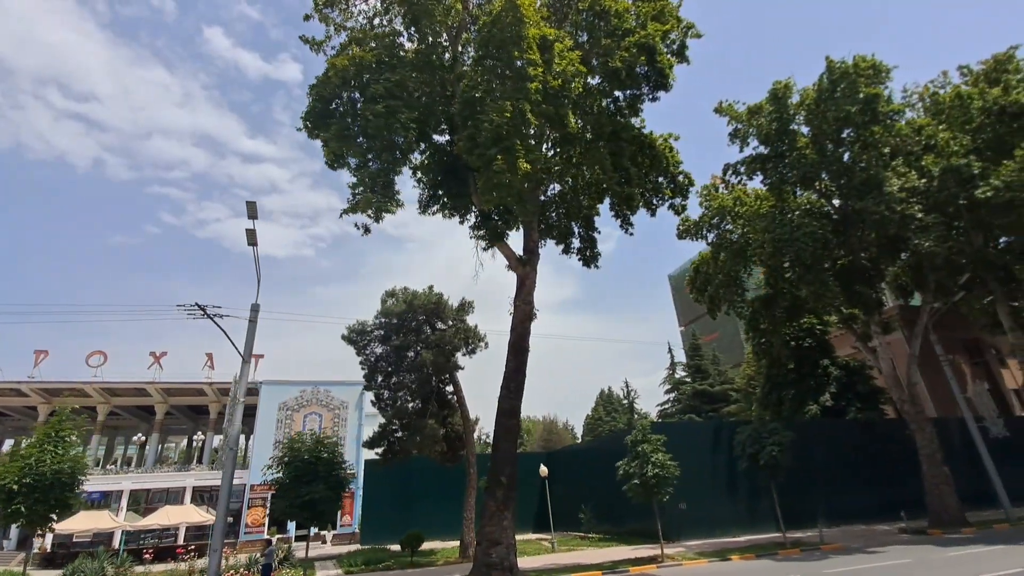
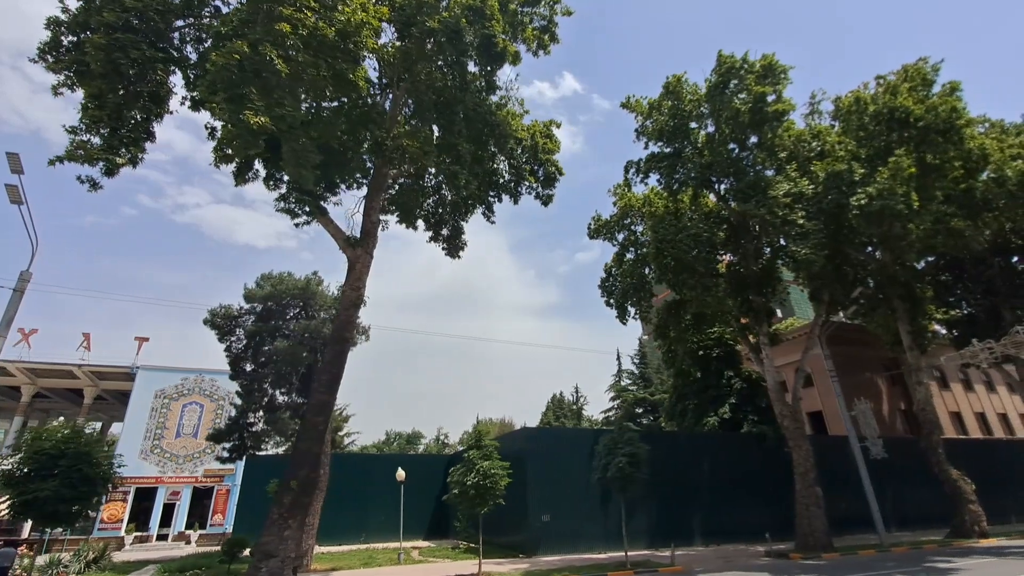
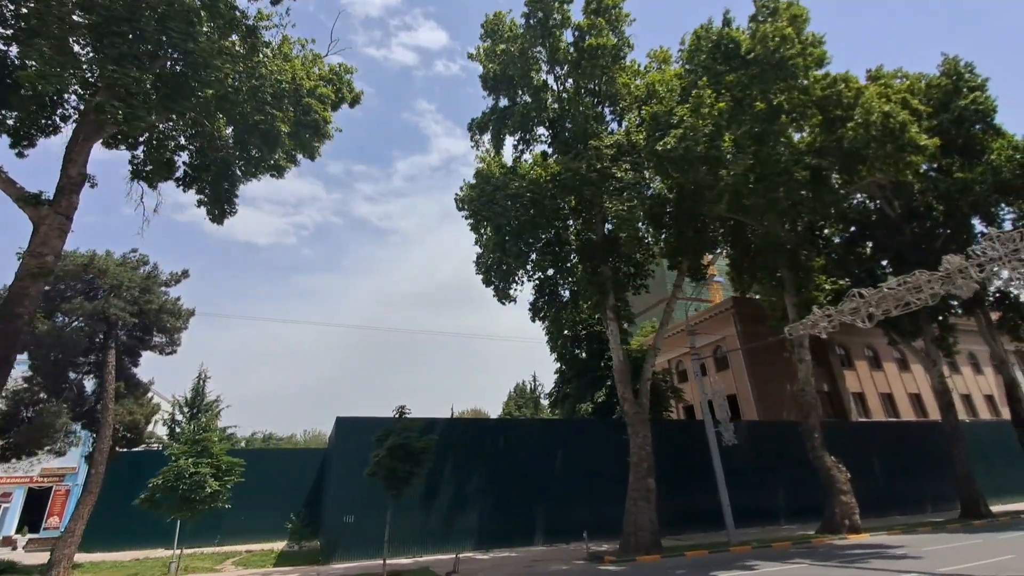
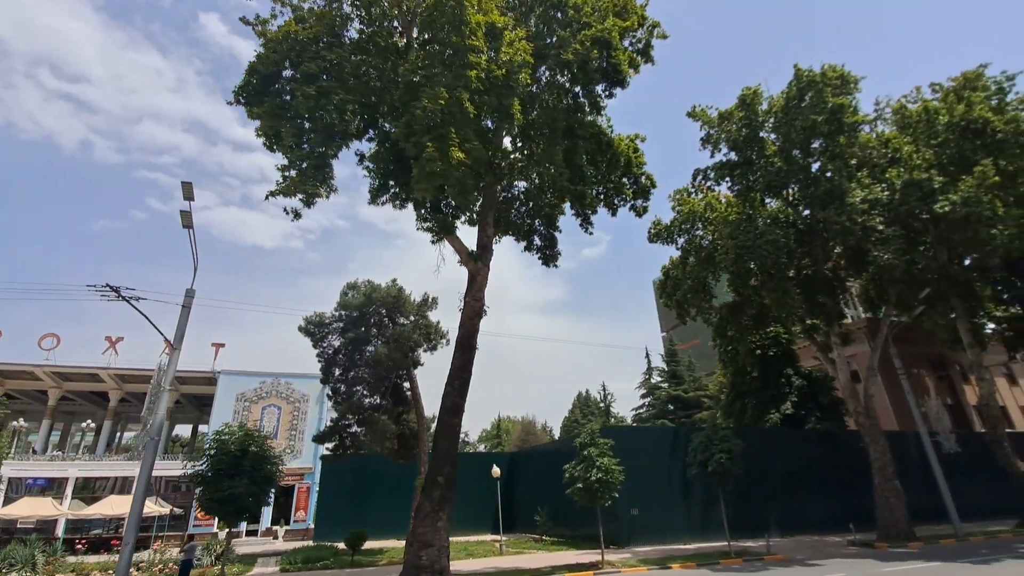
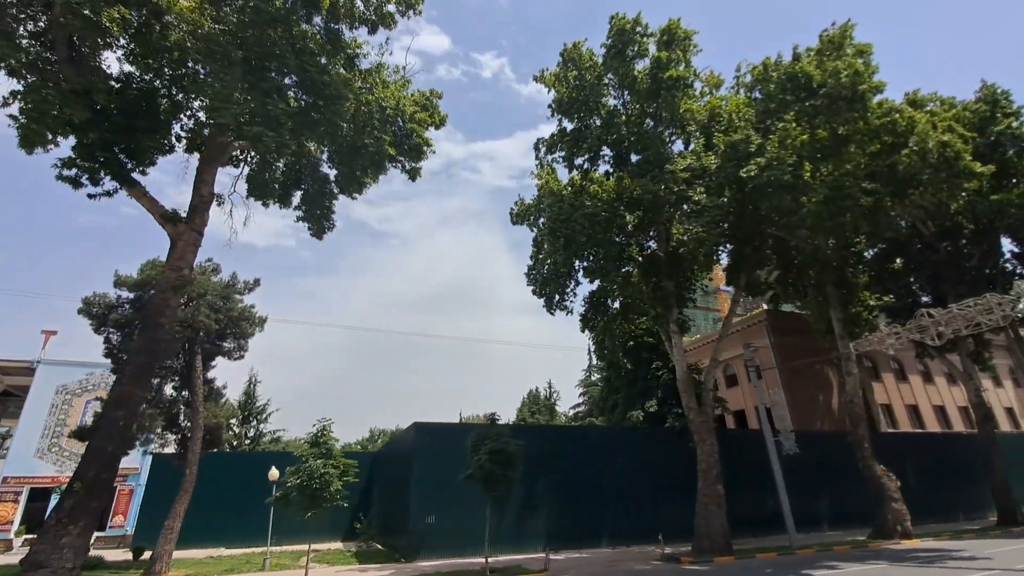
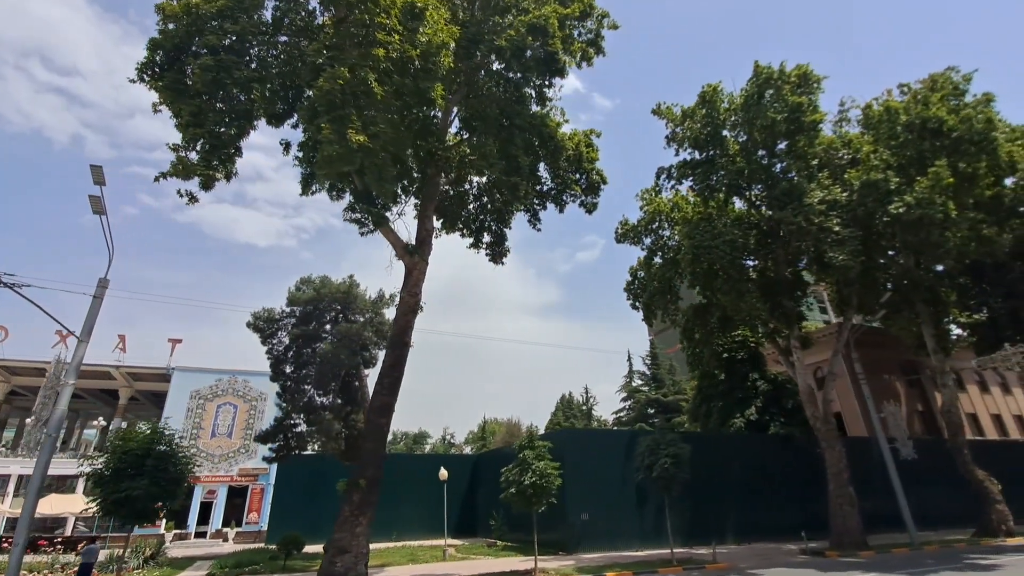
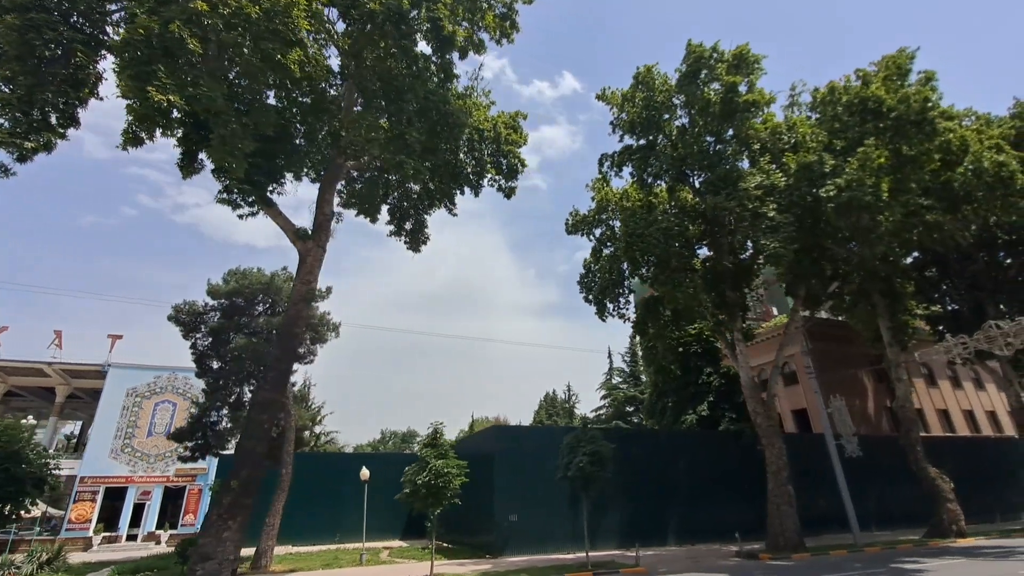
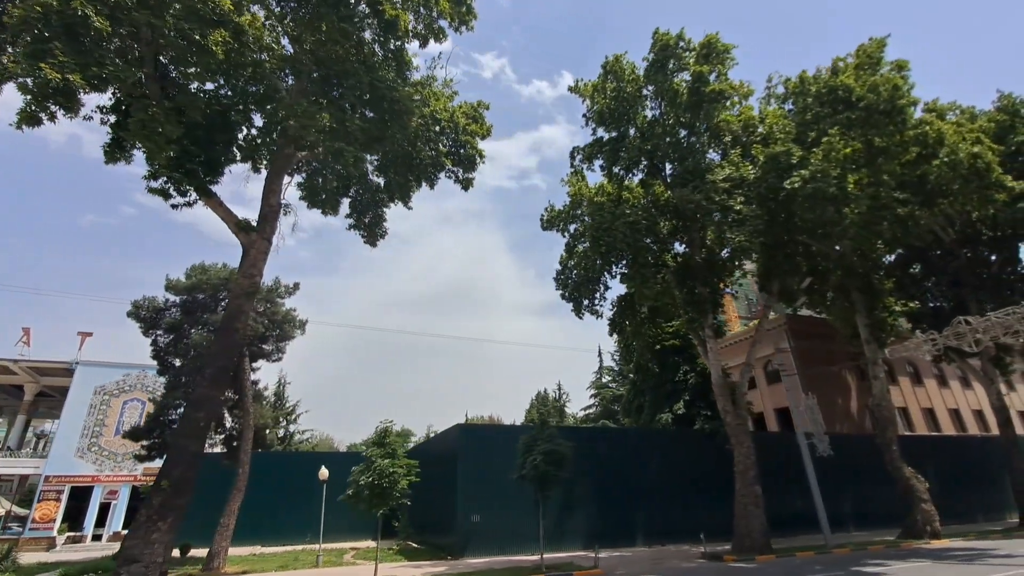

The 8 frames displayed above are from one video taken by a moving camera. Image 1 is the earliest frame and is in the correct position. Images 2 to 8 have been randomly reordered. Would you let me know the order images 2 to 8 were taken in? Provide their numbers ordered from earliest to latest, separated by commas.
4, 6, 2, 7, 8, 5, 3
